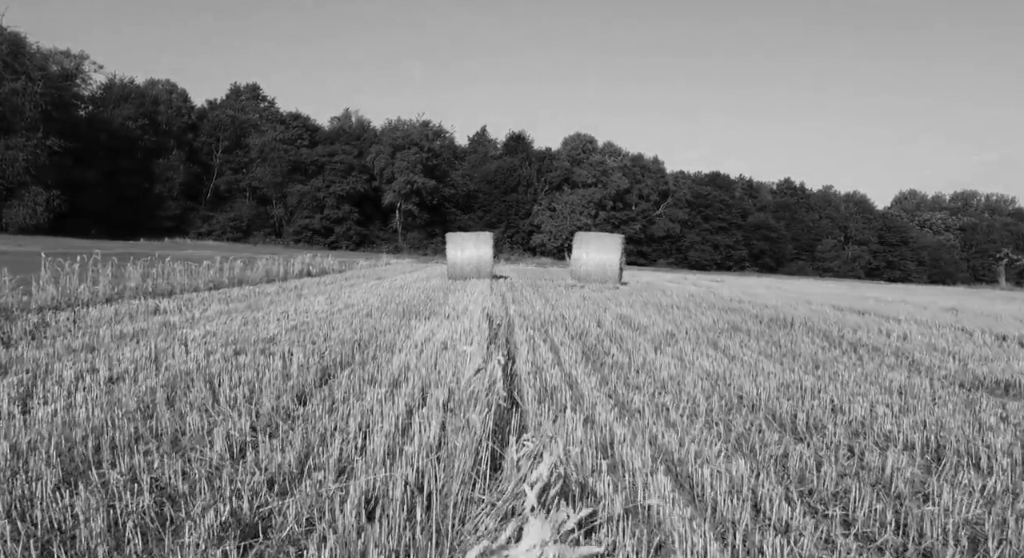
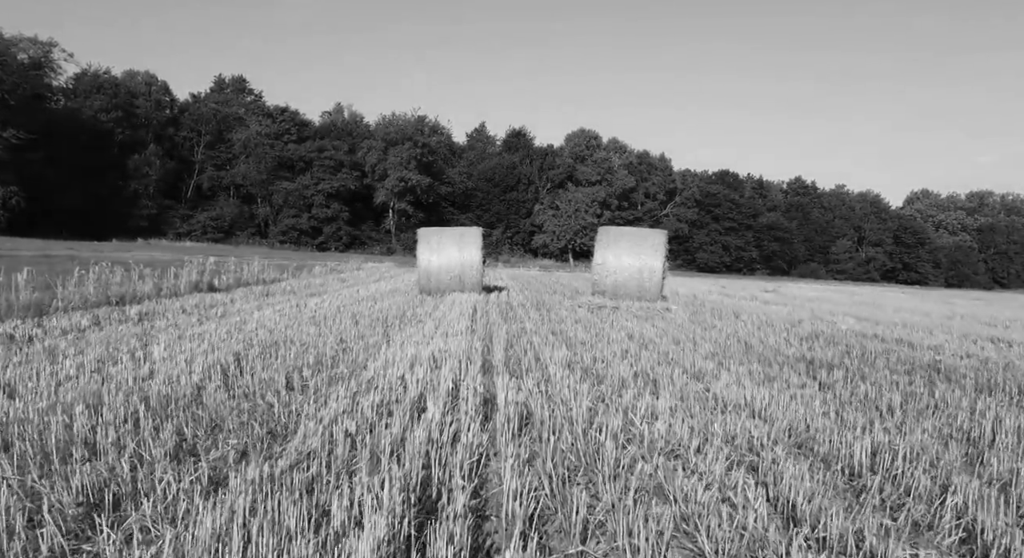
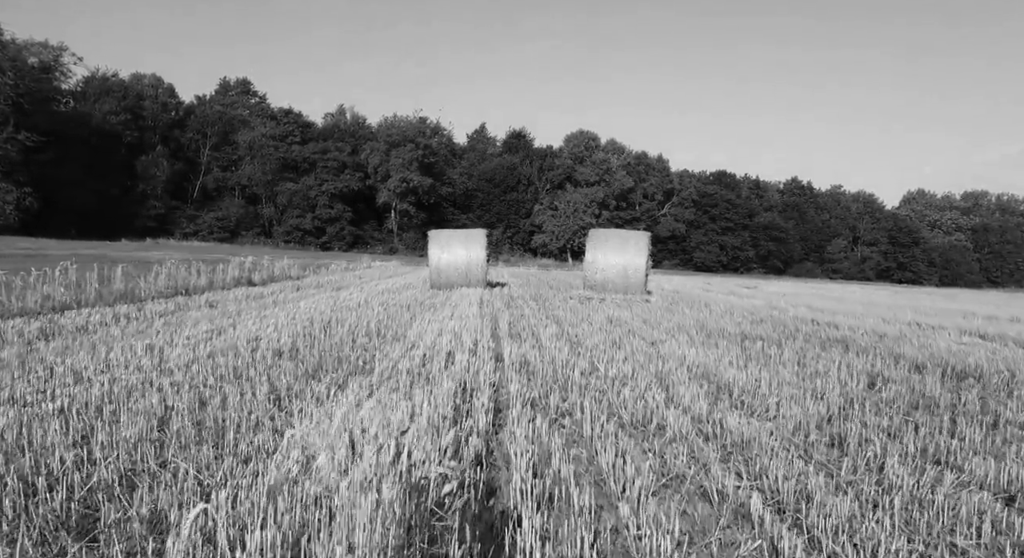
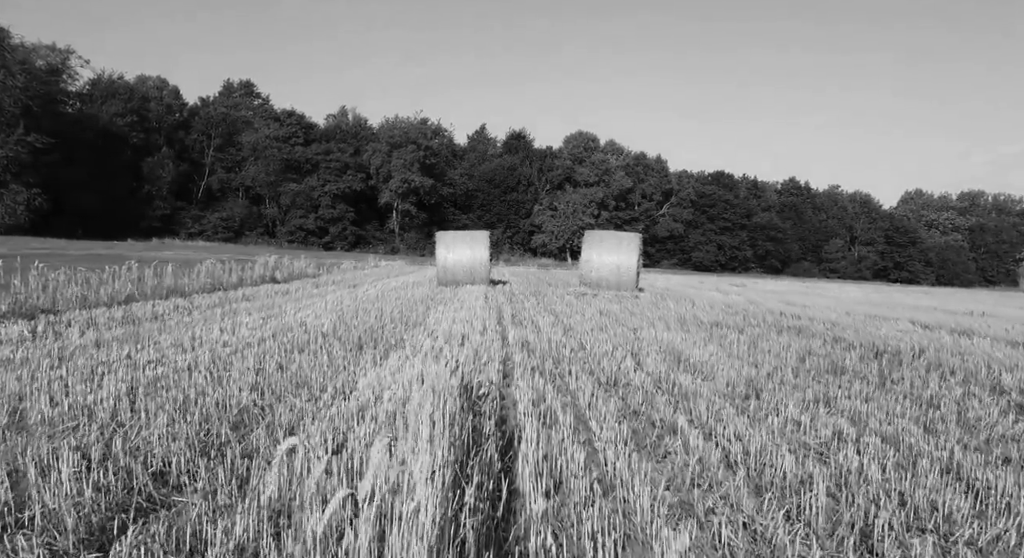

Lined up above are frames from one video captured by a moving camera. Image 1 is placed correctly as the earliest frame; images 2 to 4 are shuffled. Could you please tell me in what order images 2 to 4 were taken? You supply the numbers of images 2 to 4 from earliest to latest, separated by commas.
4, 3, 2
